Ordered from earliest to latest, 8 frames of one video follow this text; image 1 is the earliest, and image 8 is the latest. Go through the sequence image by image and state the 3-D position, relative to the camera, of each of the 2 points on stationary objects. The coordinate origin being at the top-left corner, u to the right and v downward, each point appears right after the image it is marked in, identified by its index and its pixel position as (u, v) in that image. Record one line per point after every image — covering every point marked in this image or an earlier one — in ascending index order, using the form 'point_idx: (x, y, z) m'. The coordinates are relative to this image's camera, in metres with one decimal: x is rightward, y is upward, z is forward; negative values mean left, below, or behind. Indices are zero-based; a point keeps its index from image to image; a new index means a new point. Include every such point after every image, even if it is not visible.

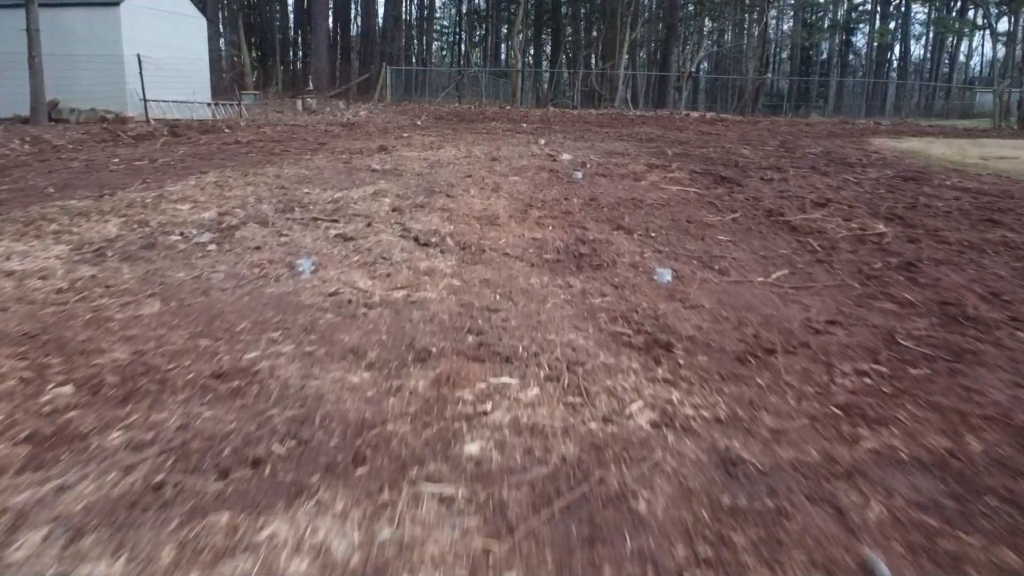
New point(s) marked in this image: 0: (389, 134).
0: (-2.2, +2.7, +14.3) m
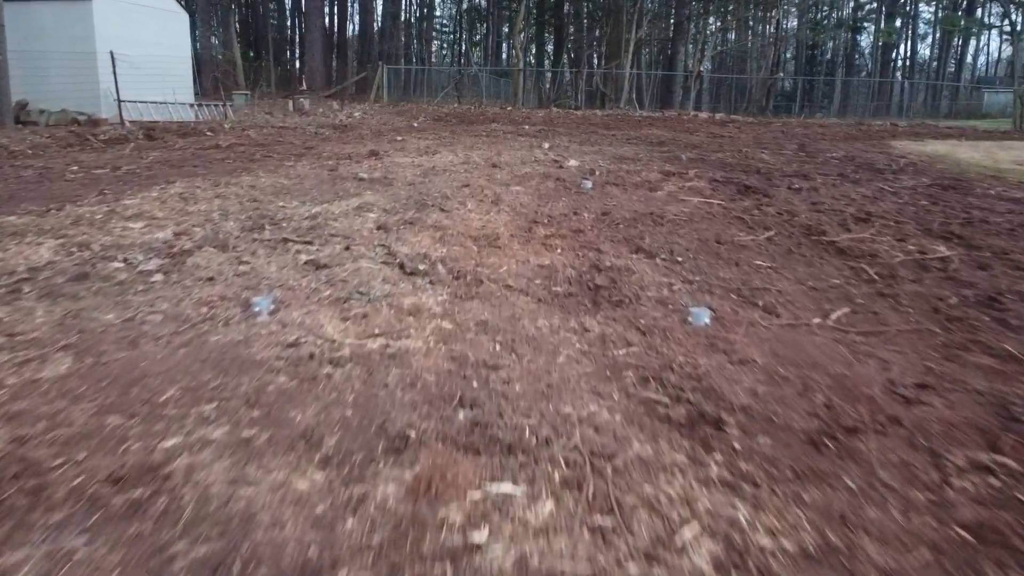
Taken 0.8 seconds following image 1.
0: (-2.1, +2.5, +13.4) m
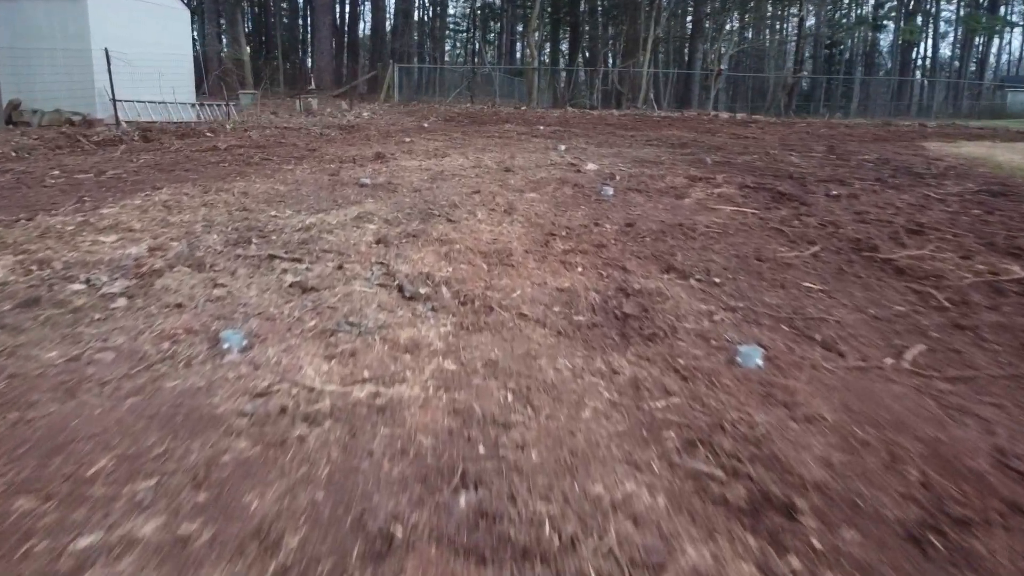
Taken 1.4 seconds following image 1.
0: (-1.9, +2.3, +12.8) m
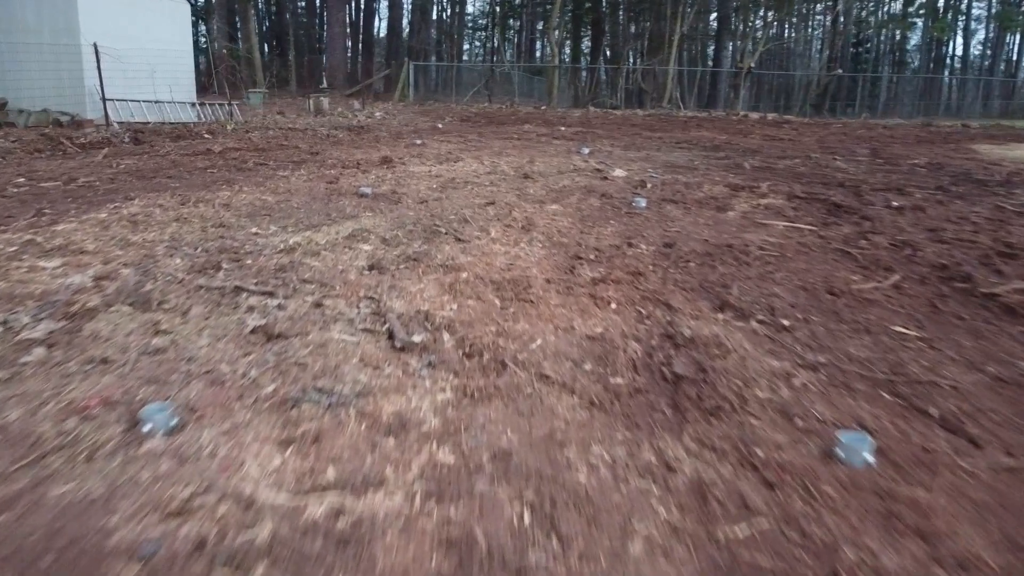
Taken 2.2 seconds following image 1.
0: (-1.6, +2.2, +12.0) m
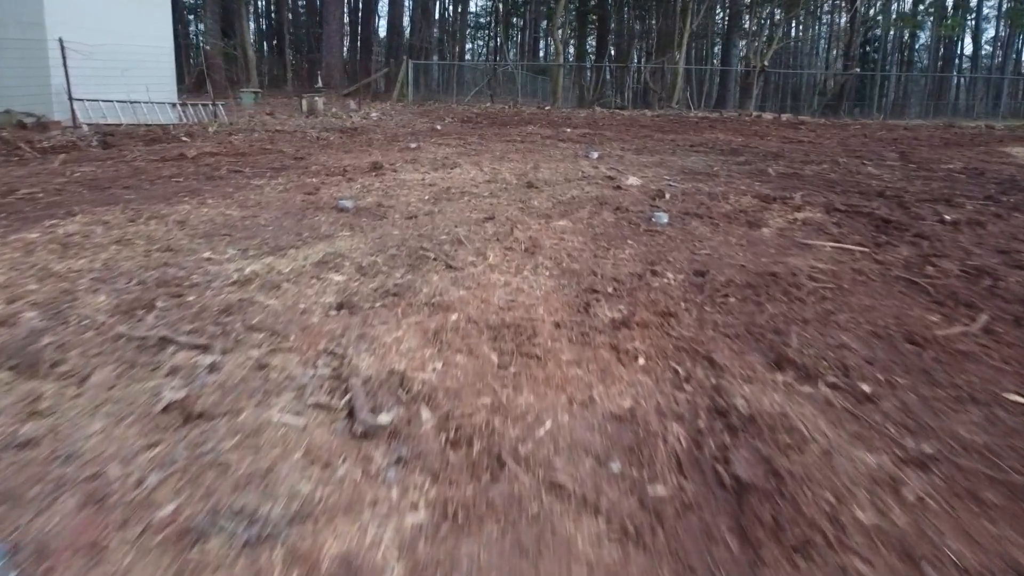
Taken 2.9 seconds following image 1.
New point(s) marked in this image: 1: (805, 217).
0: (-1.6, +2.0, +11.1) m
1: (+2.2, +0.5, +6.2) m
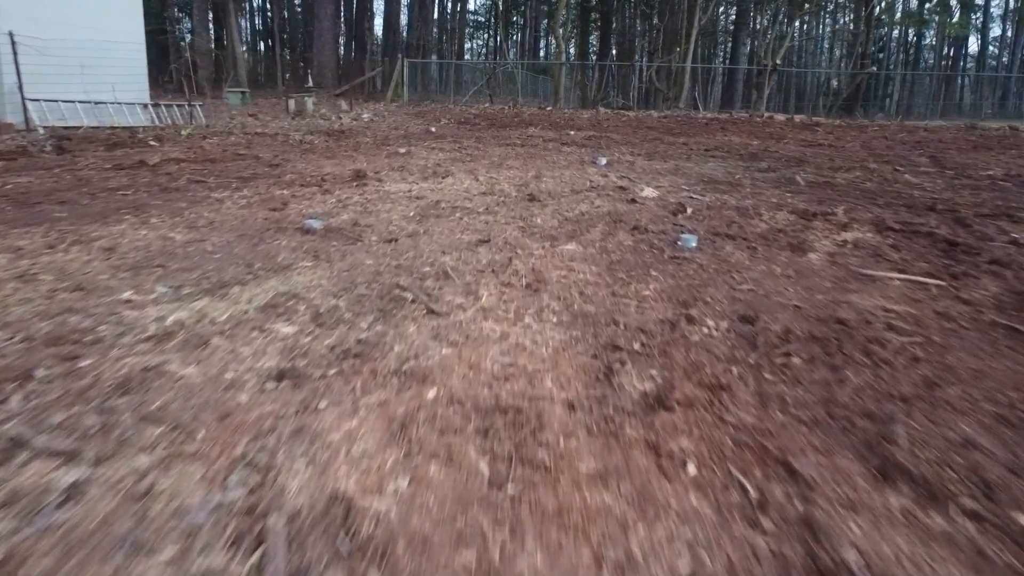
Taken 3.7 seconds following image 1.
0: (-1.6, +1.7, +10.2) m
1: (+2.2, +0.3, +5.3) m
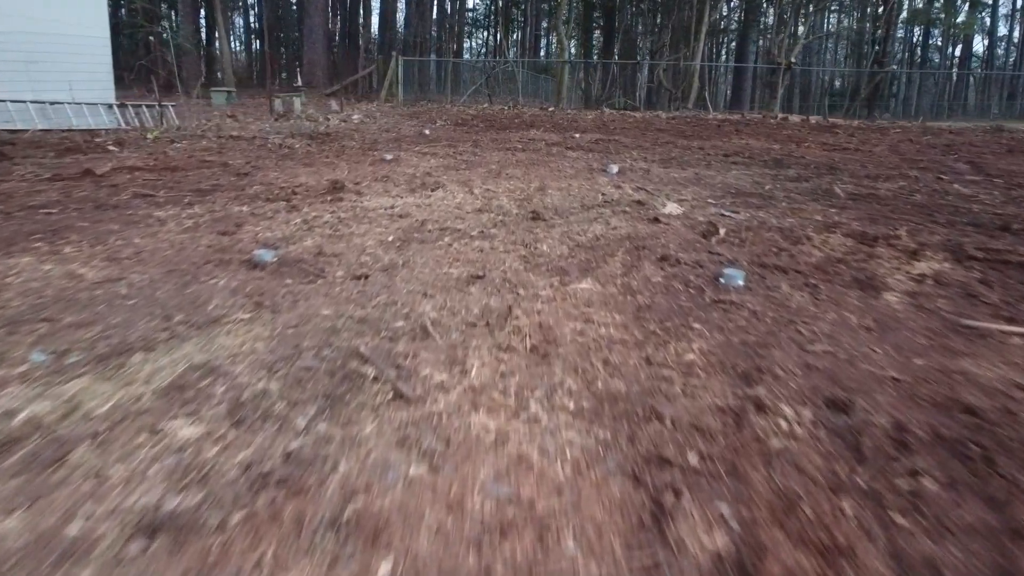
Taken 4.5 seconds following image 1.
0: (-1.6, +1.5, +9.2) m
1: (+2.2, +0.1, +4.3) m
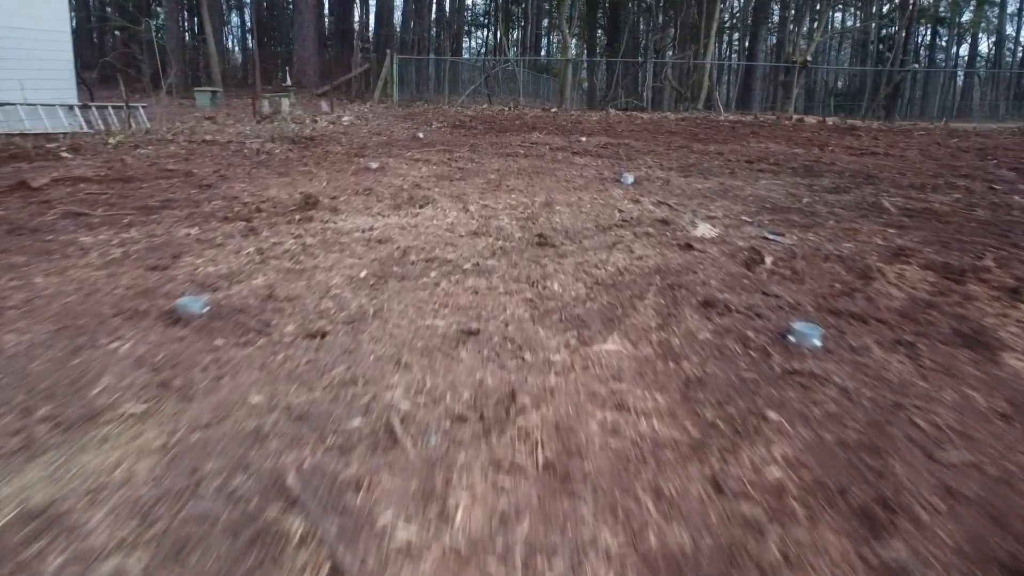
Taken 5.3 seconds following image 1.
0: (-1.6, +1.3, +8.3) m
1: (+2.2, -0.1, +3.4) m
